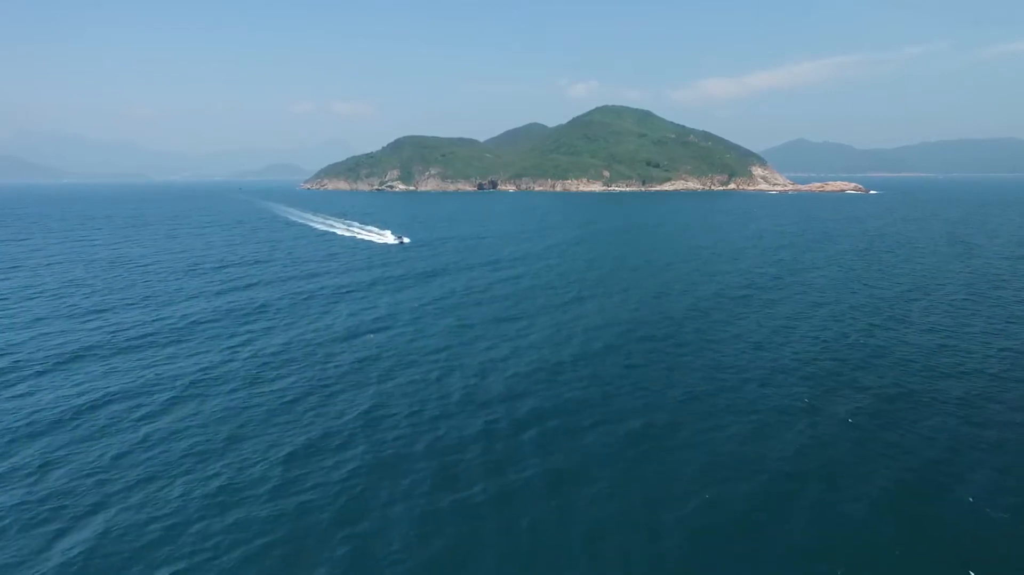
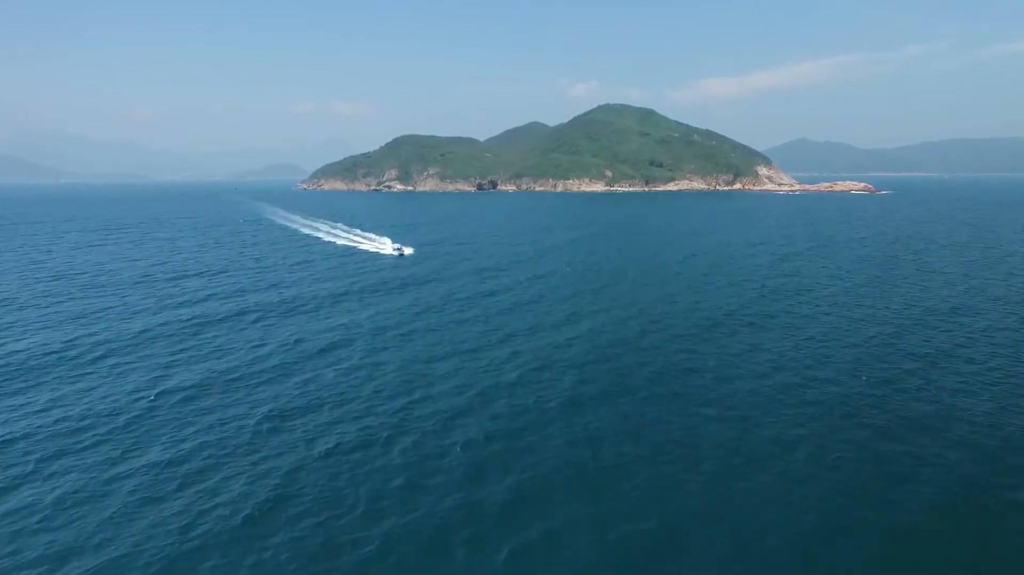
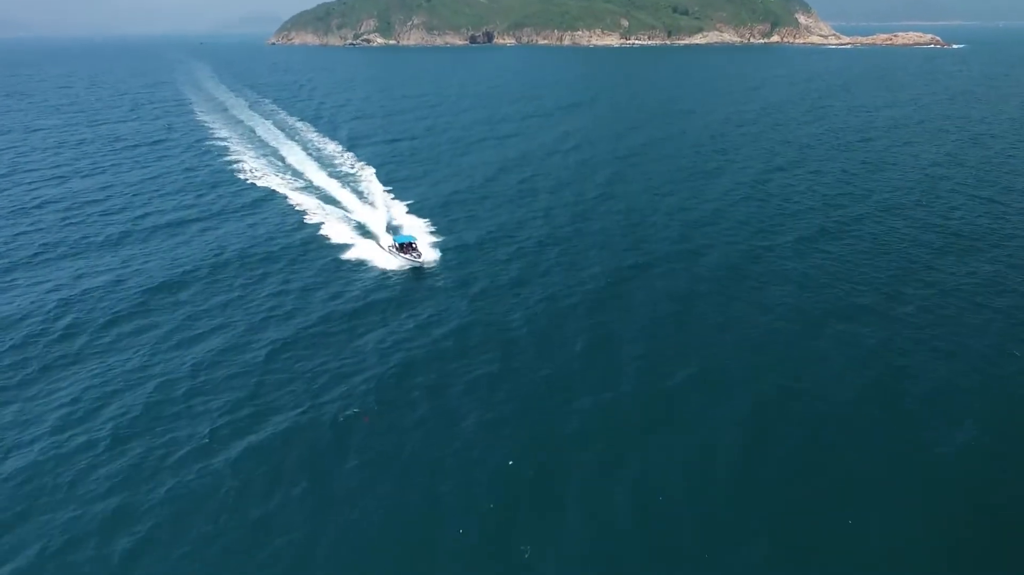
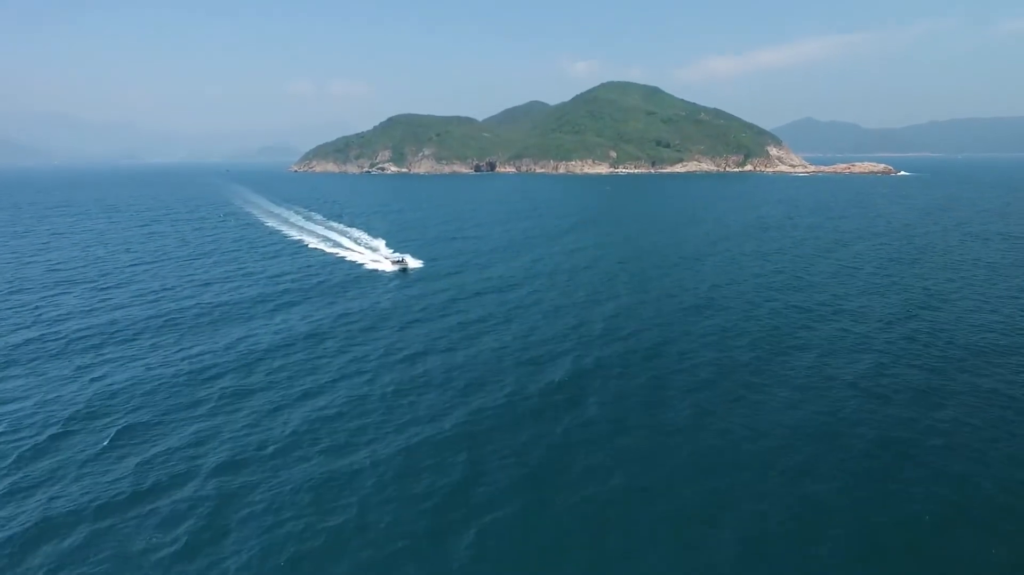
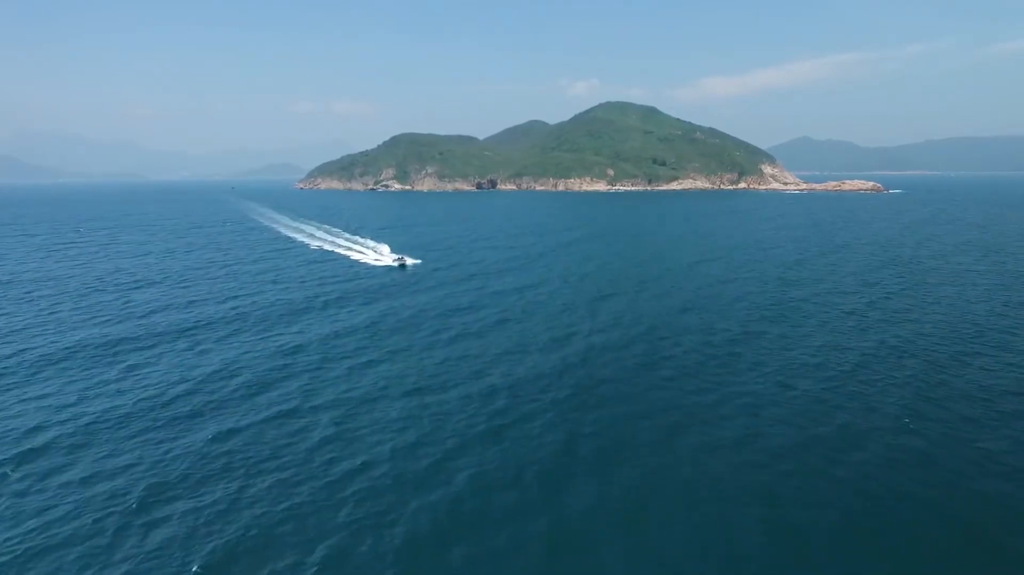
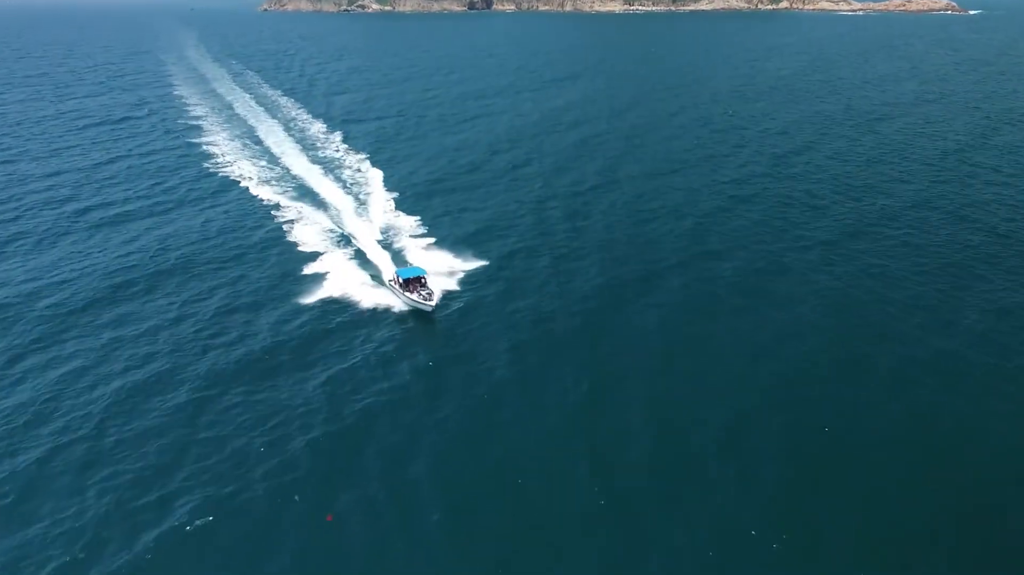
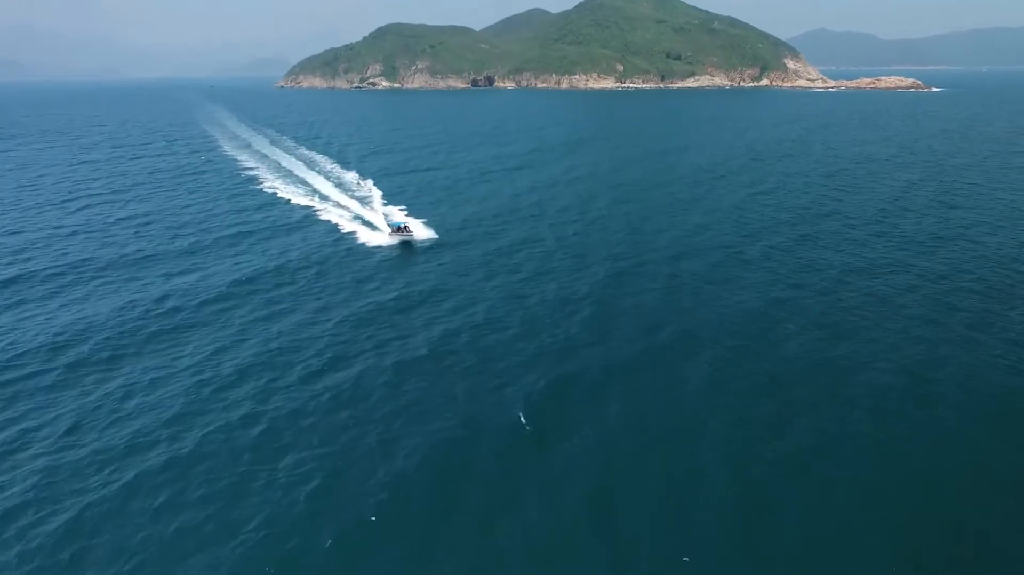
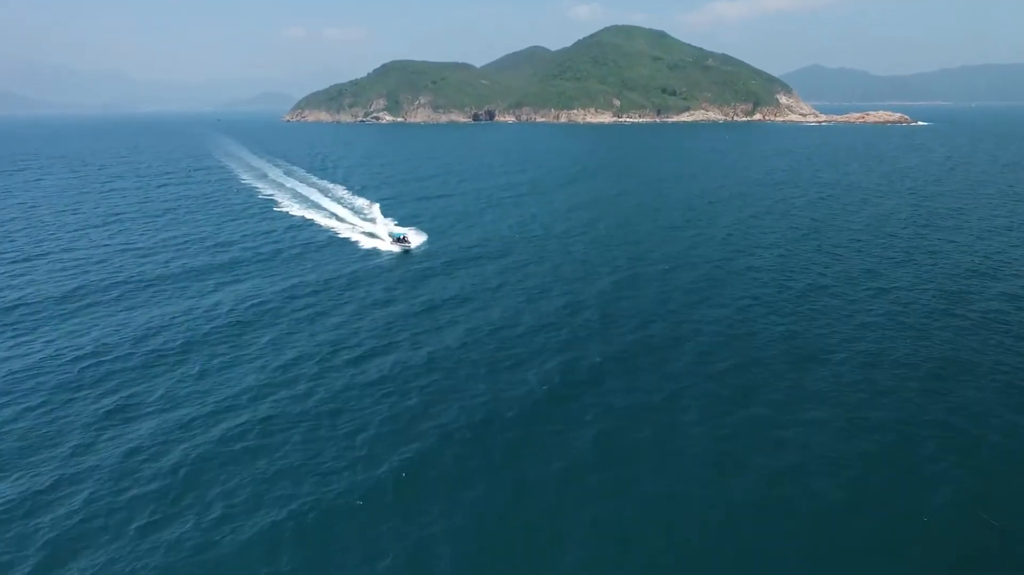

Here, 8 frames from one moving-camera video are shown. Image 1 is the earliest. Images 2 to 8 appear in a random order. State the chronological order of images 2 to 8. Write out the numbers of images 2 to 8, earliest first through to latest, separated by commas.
2, 5, 4, 8, 7, 3, 6
